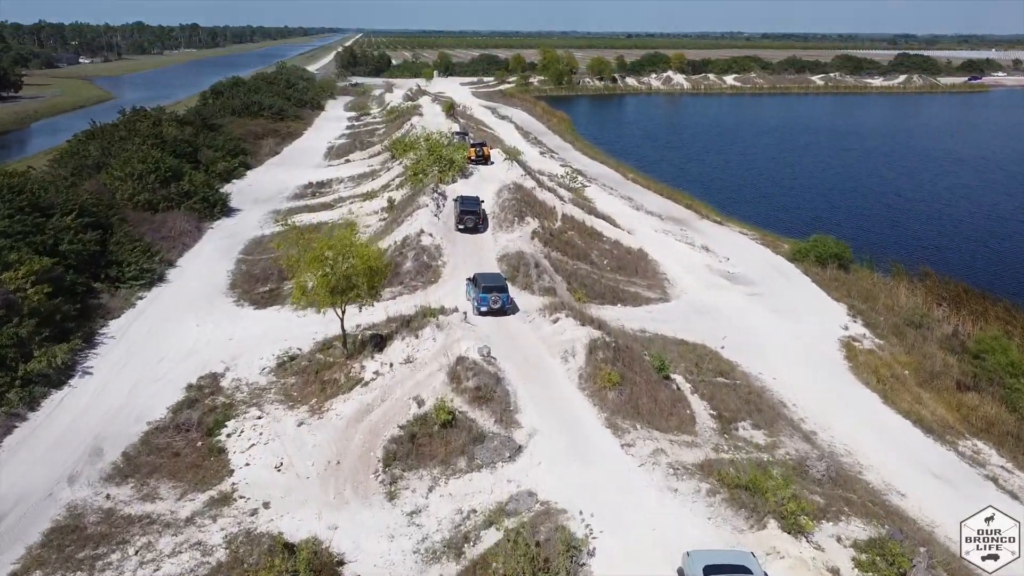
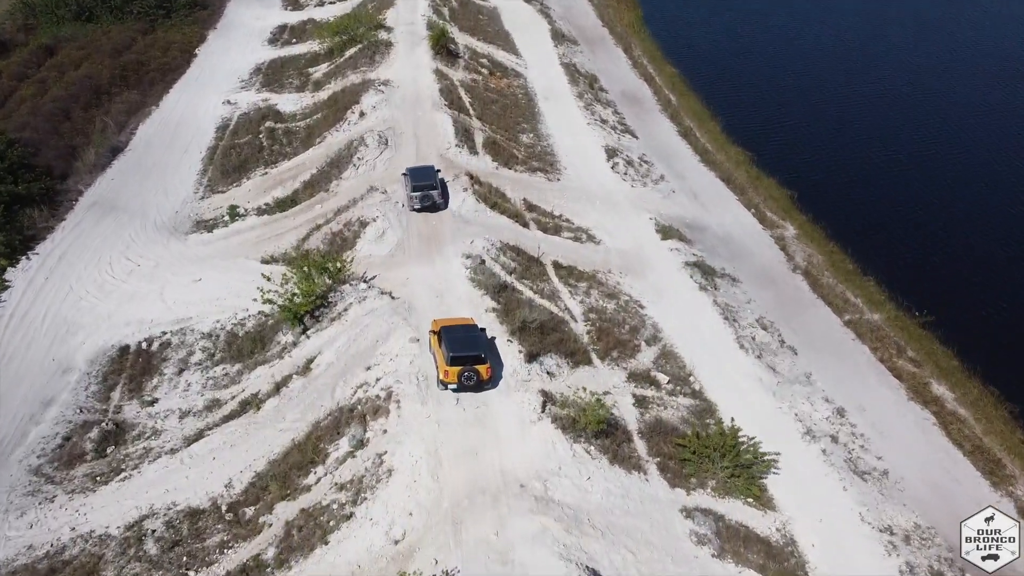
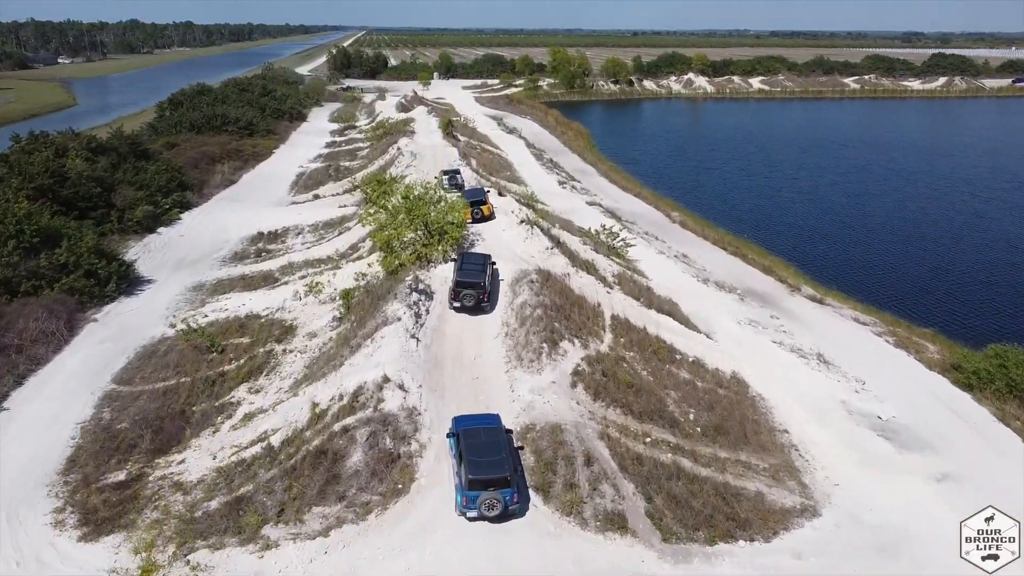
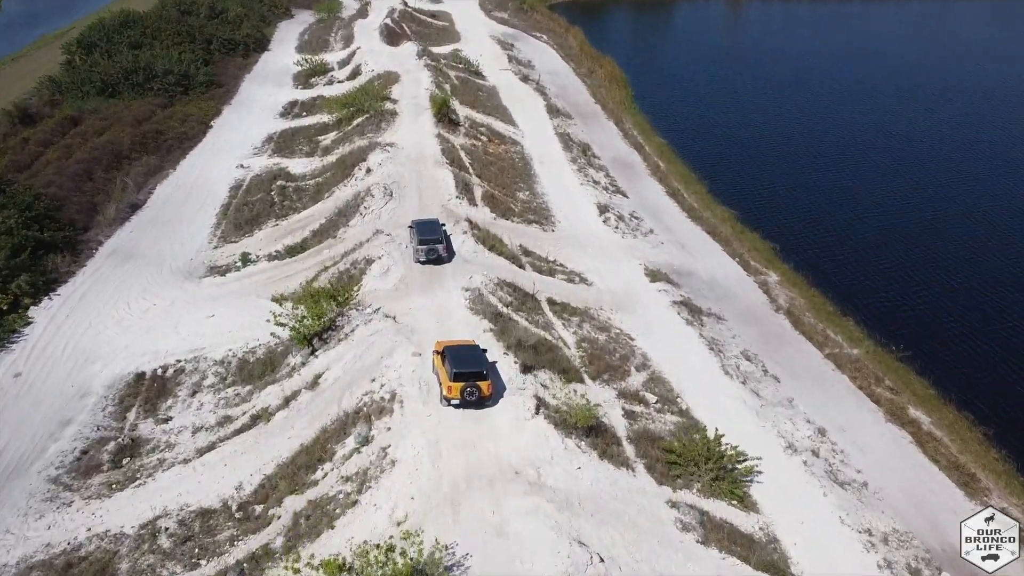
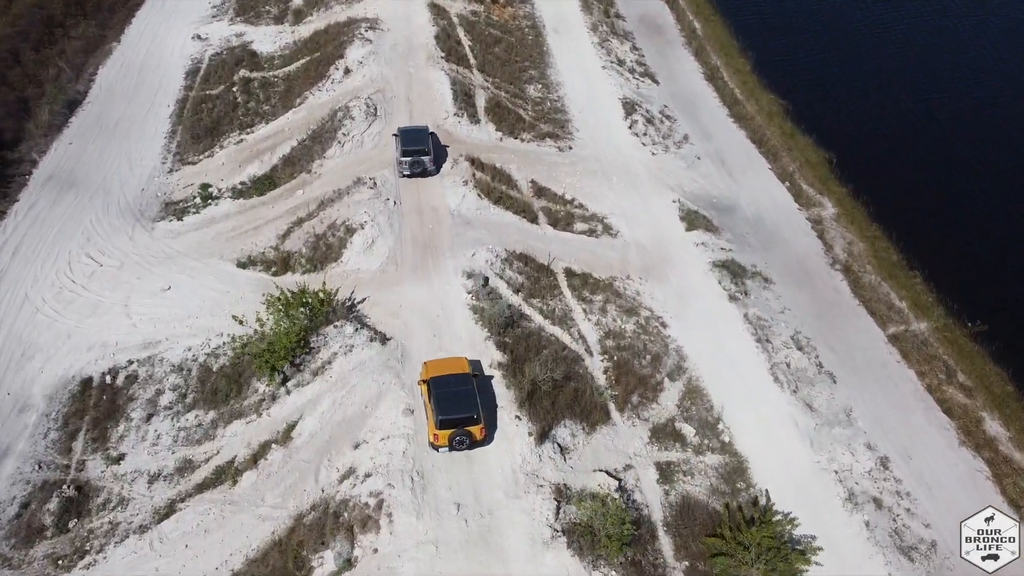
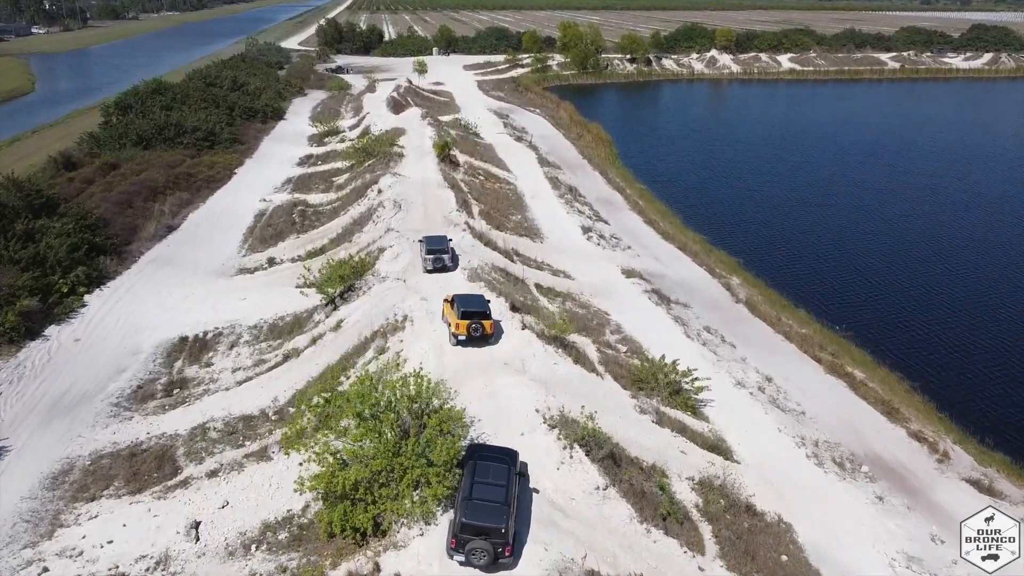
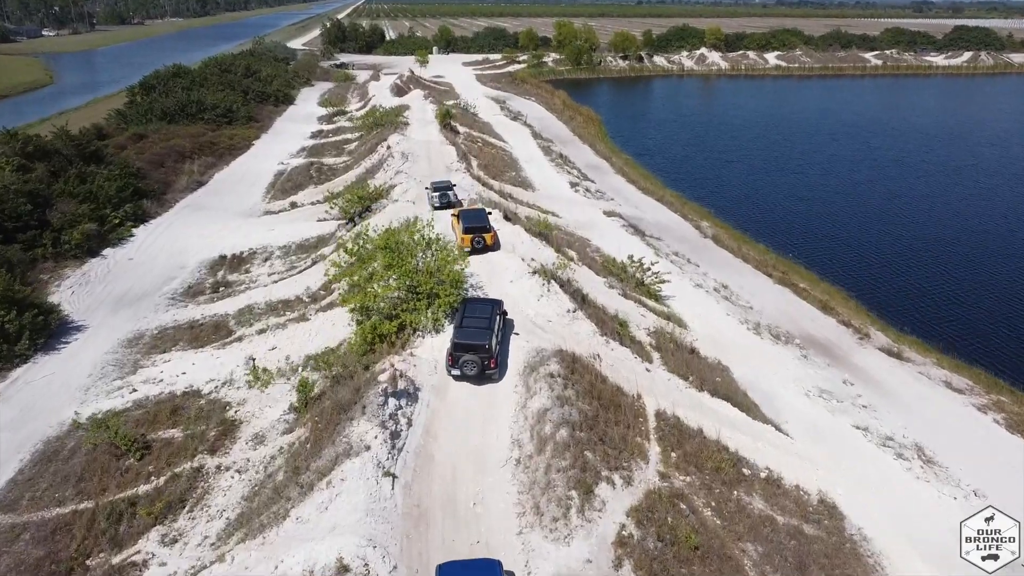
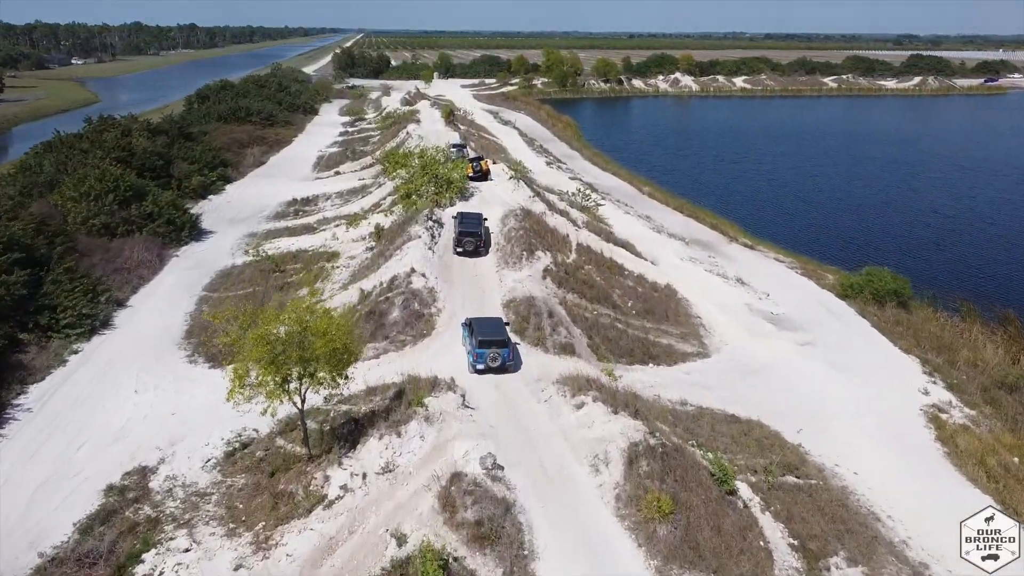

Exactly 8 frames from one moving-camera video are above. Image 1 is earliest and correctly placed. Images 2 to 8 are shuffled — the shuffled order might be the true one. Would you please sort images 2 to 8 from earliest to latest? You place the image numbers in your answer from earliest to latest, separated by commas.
8, 3, 7, 6, 4, 2, 5
